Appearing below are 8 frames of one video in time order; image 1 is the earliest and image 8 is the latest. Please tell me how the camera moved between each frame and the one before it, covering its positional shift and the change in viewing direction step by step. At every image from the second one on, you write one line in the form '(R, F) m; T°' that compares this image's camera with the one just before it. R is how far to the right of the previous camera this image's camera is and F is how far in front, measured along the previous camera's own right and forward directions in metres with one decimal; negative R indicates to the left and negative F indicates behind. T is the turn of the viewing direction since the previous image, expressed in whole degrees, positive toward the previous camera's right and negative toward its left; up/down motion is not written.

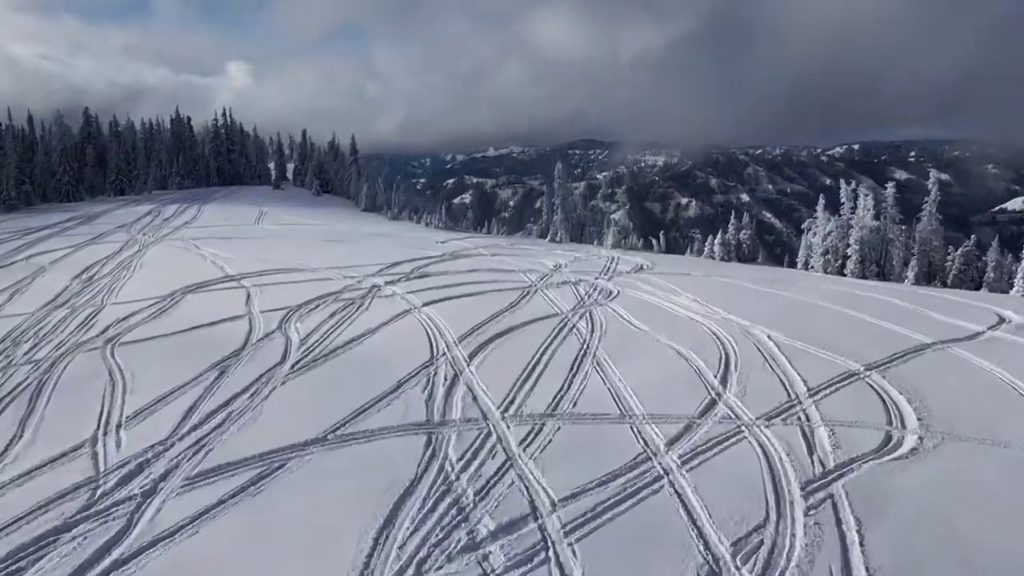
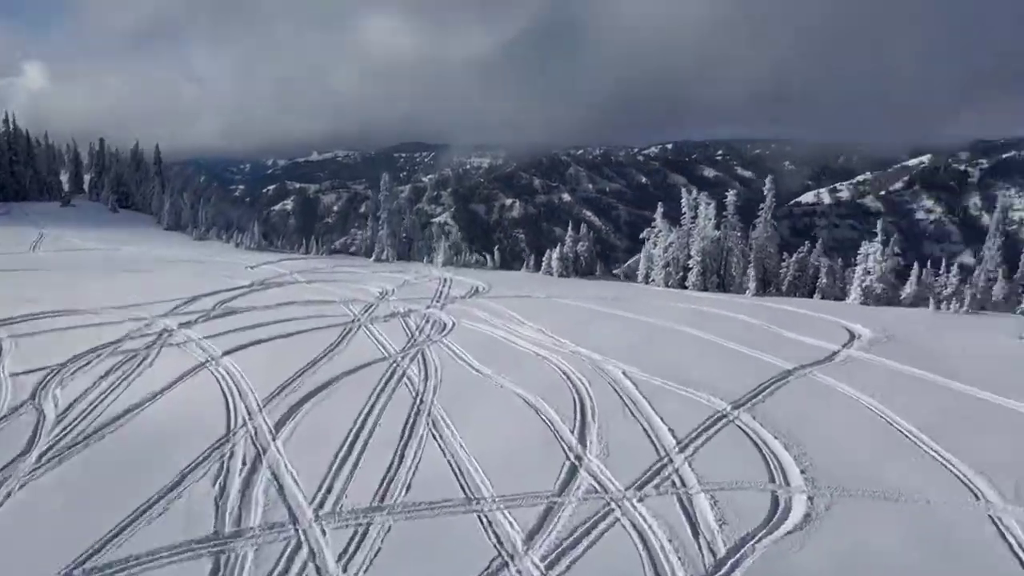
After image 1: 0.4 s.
(+0.4, +1.9) m; +14°
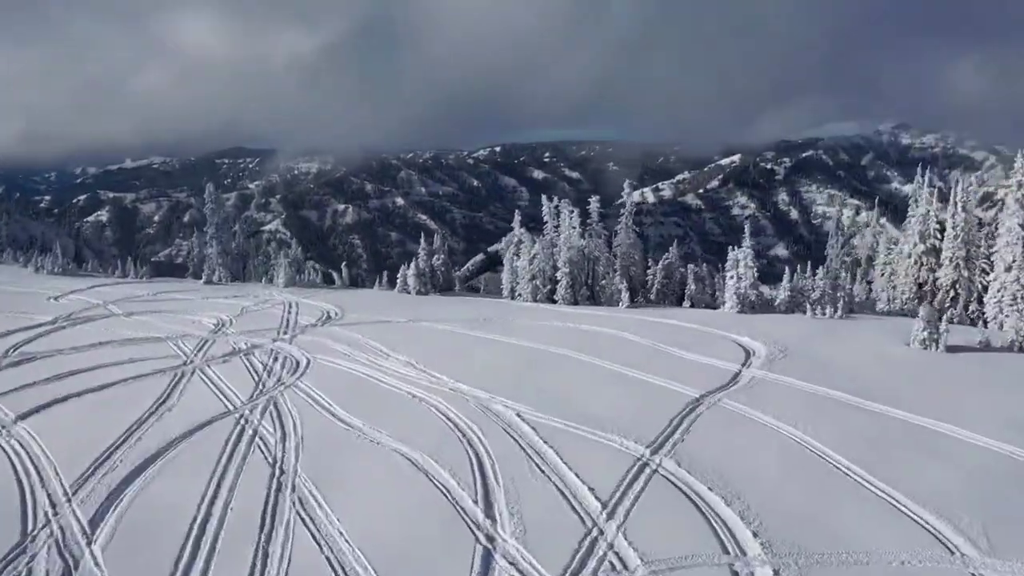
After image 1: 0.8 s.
(-0.4, +1.5) m; +14°
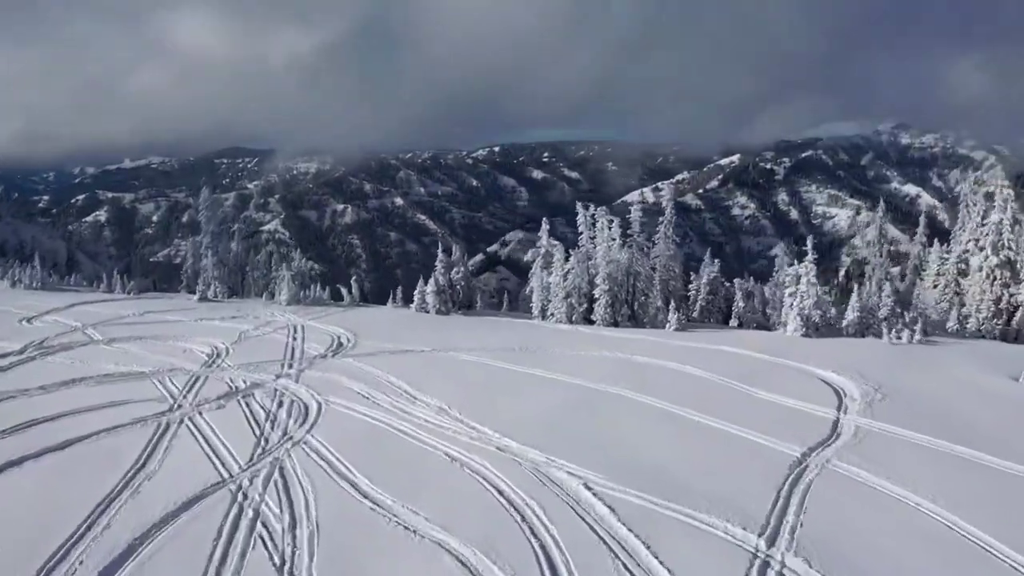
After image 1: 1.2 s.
(-0.7, +1.8) m; 0°
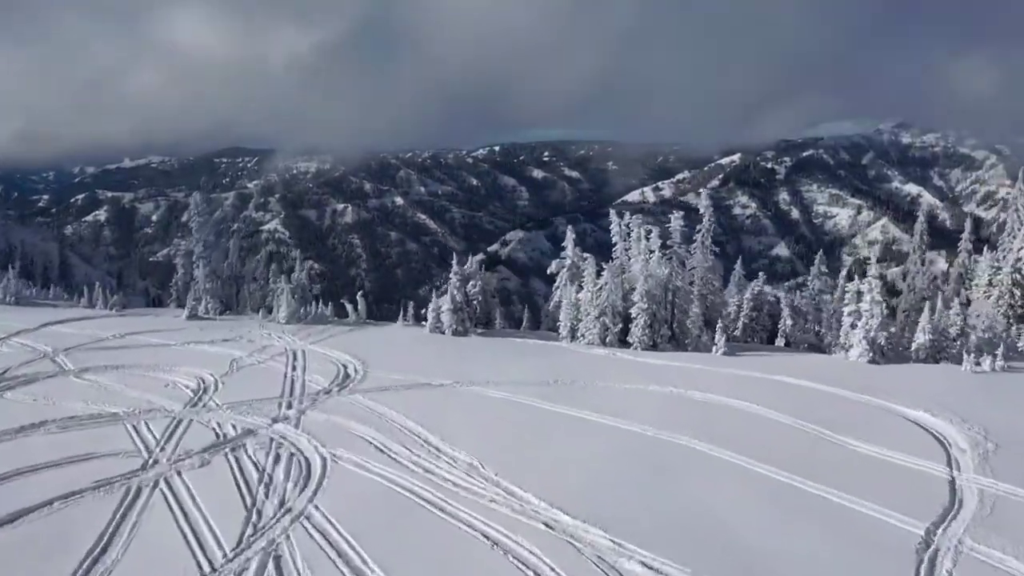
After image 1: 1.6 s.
(-0.5, +1.6) m; 0°
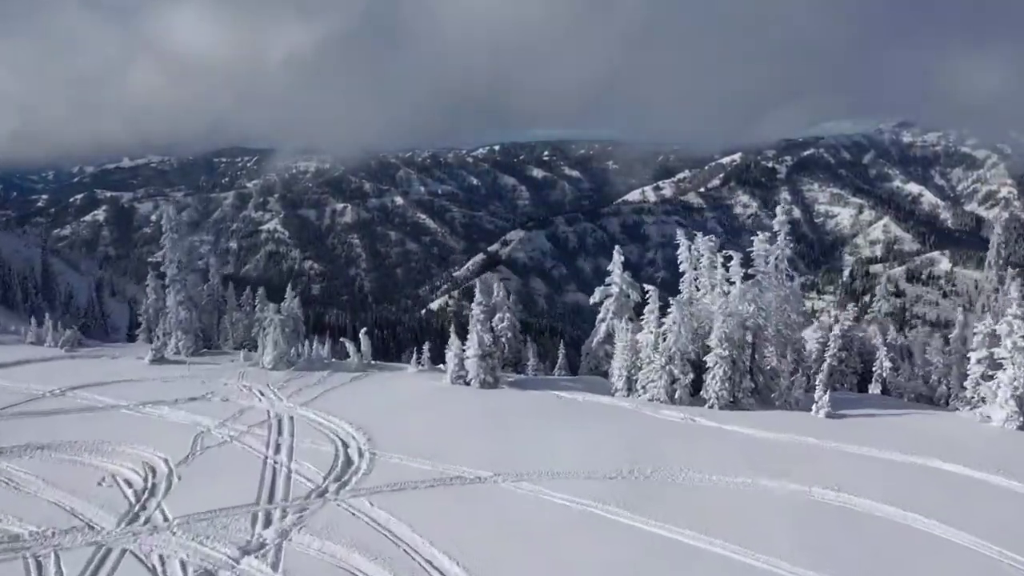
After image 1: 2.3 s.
(-0.7, +2.7) m; 0°
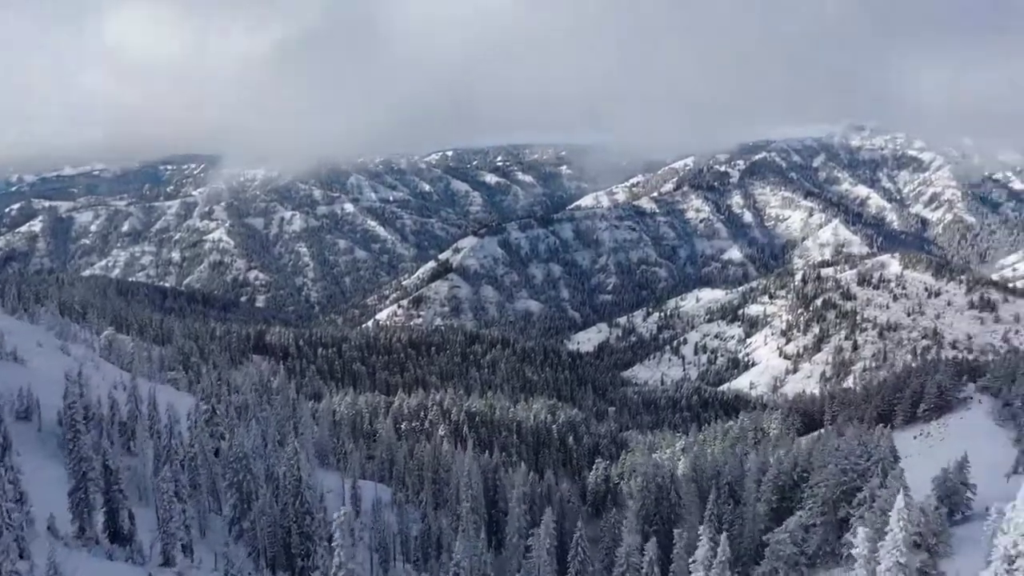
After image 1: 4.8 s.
(+7.1, +18.1) m; +4°
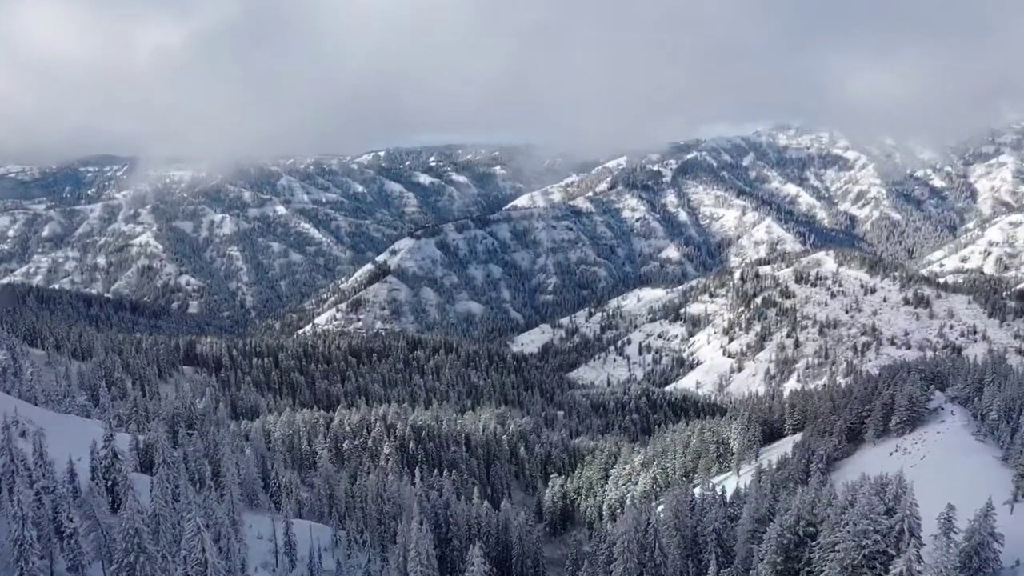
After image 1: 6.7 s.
(+0.4, +11.5) m; +5°
